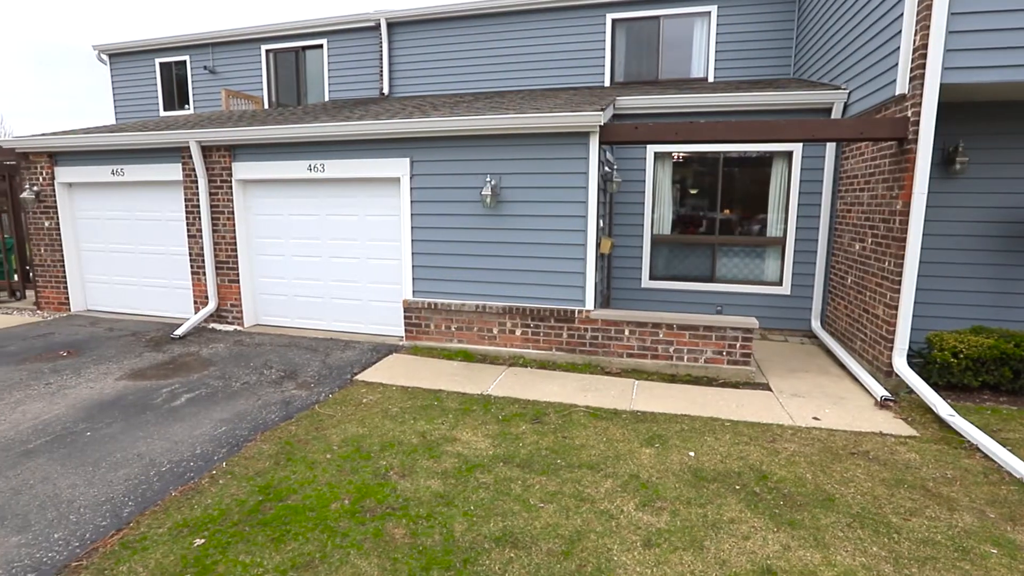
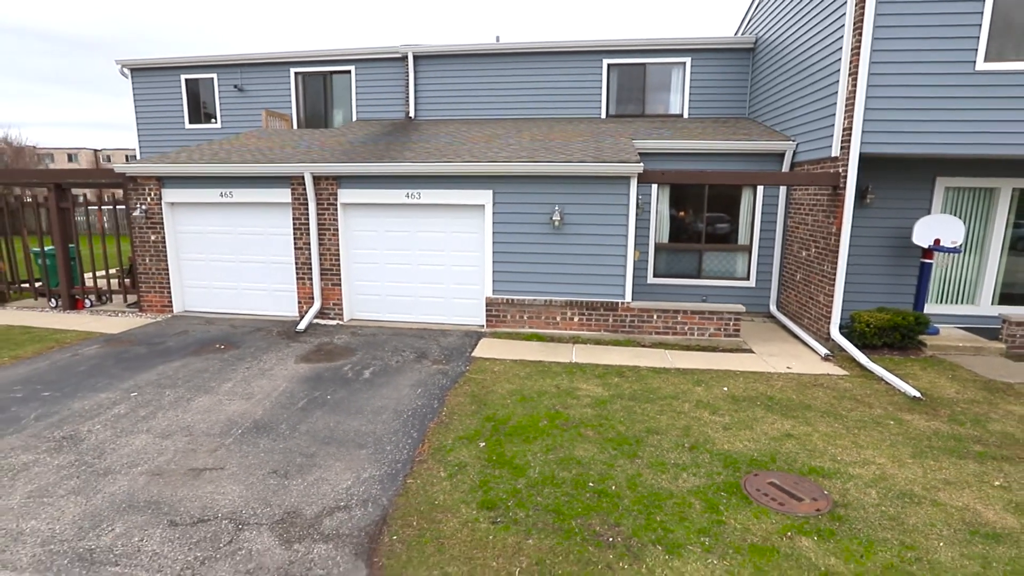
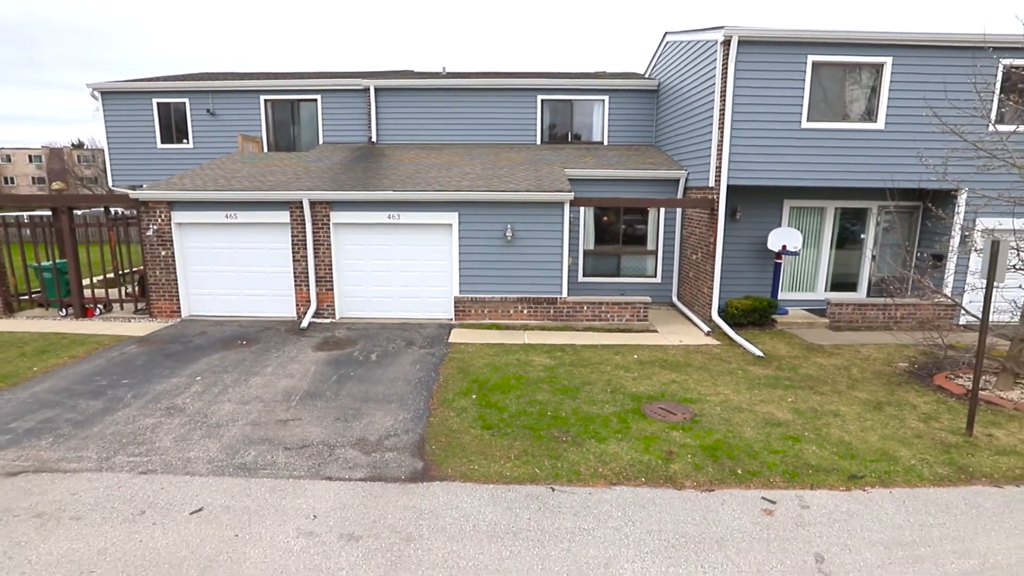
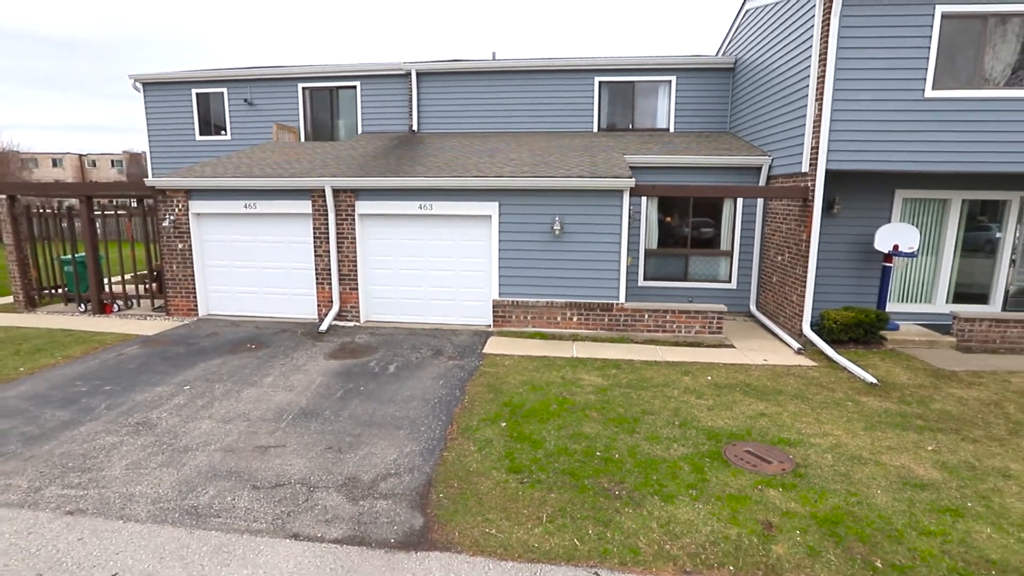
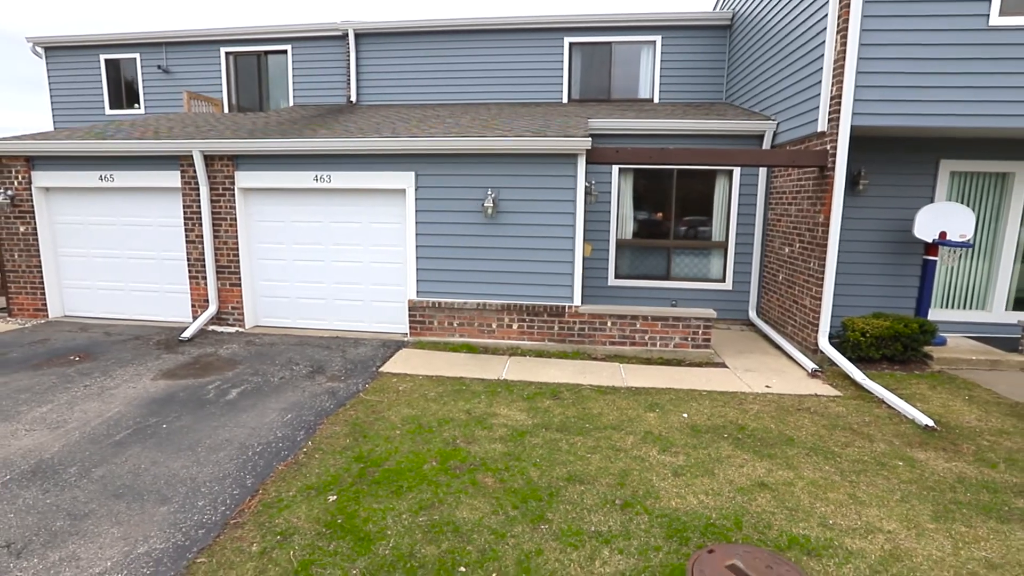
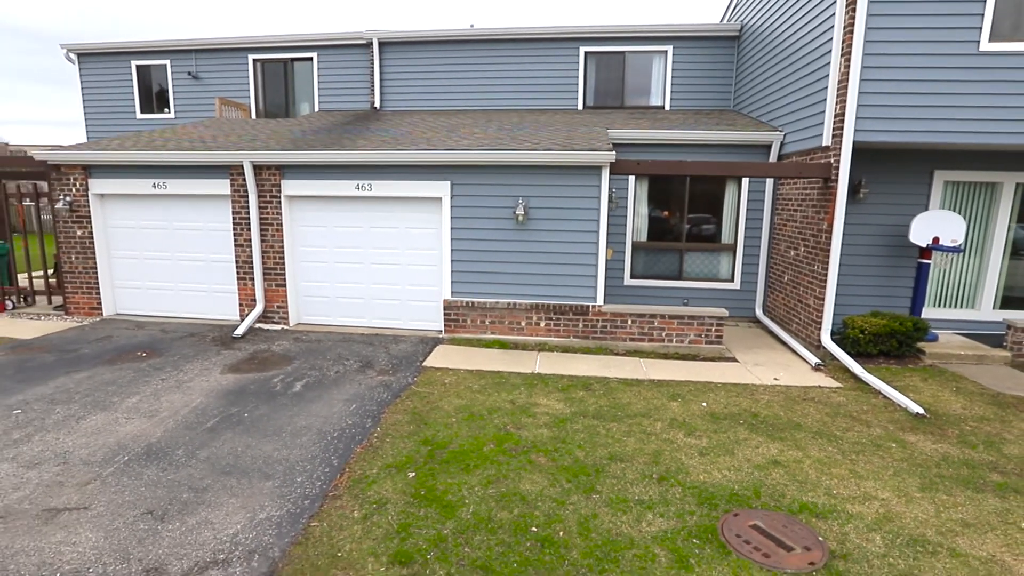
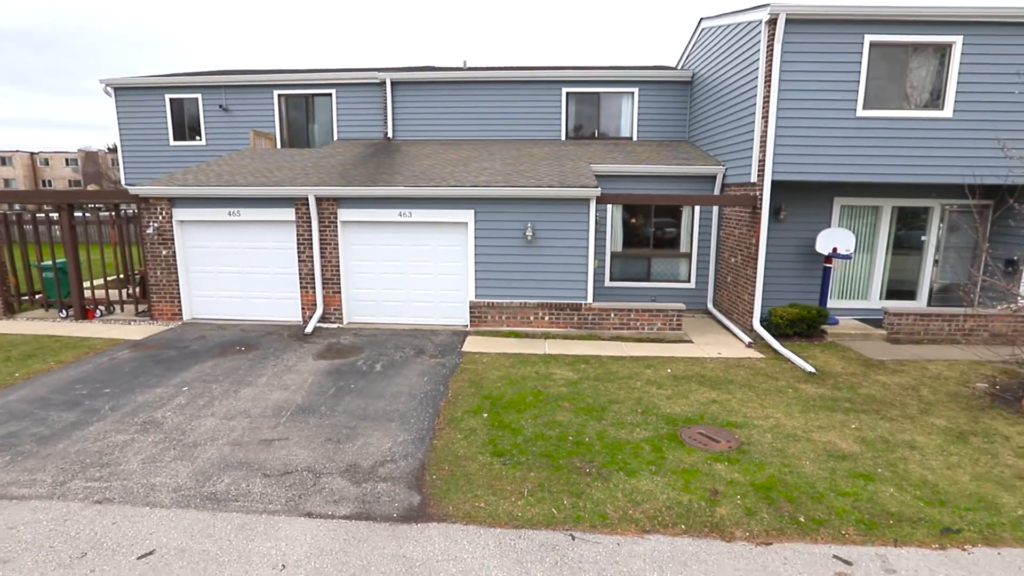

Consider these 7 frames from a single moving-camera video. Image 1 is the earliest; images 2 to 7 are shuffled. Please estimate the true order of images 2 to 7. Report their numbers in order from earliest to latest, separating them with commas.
5, 6, 2, 4, 7, 3
